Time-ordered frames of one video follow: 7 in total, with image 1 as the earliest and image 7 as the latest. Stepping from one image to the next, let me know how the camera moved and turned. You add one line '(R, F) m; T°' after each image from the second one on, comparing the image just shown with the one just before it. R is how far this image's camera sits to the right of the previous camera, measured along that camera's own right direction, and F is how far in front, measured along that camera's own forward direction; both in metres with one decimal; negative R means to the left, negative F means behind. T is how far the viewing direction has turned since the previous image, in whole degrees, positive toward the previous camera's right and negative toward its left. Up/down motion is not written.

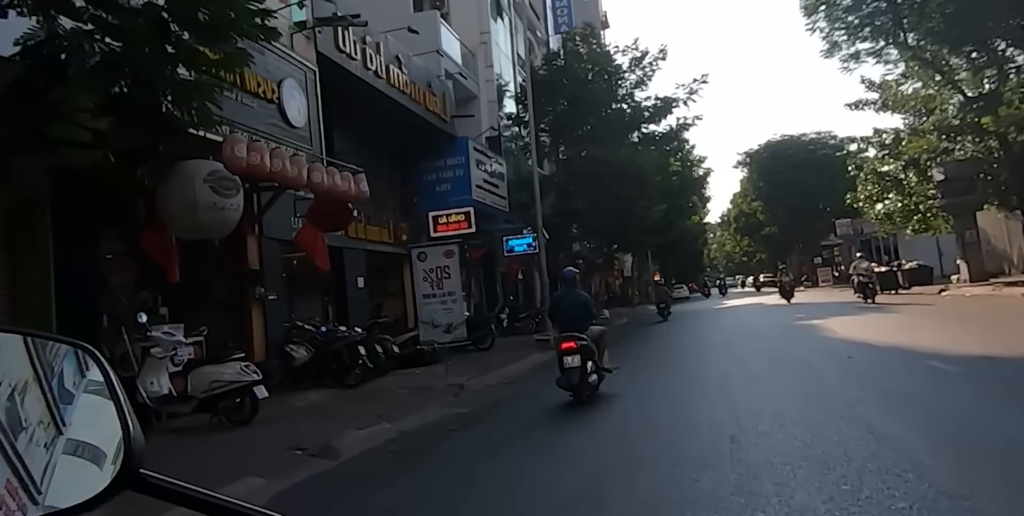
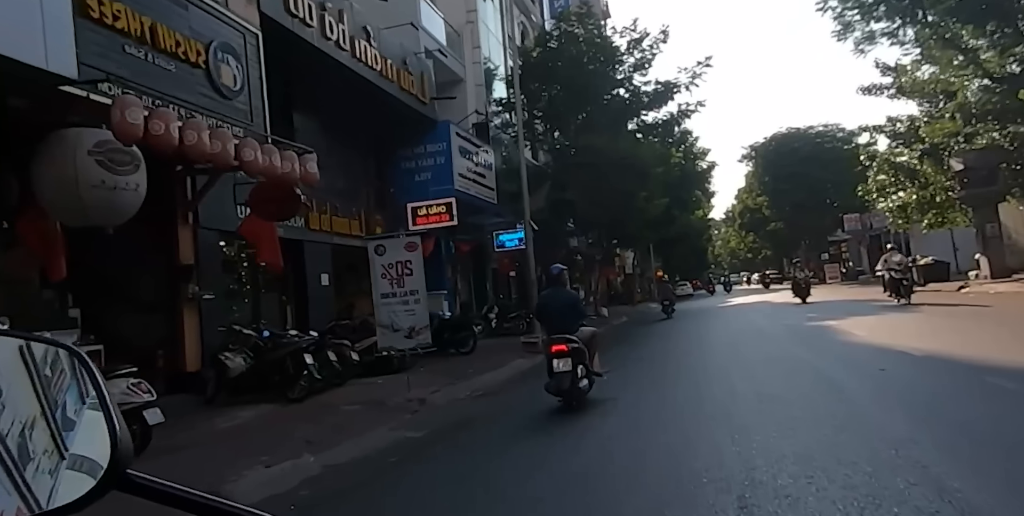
(+0.5, +1.8) m; 0°
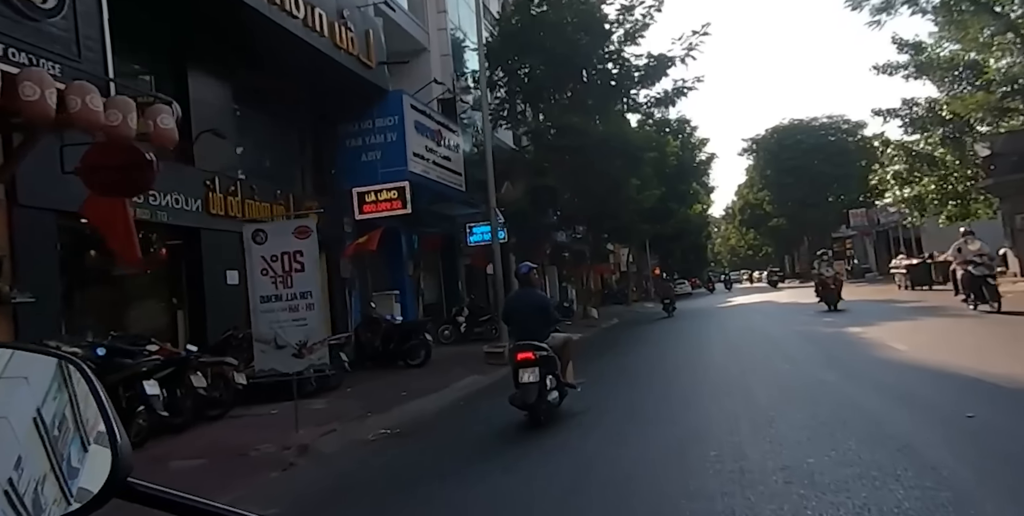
(+0.9, +3.0) m; 0°
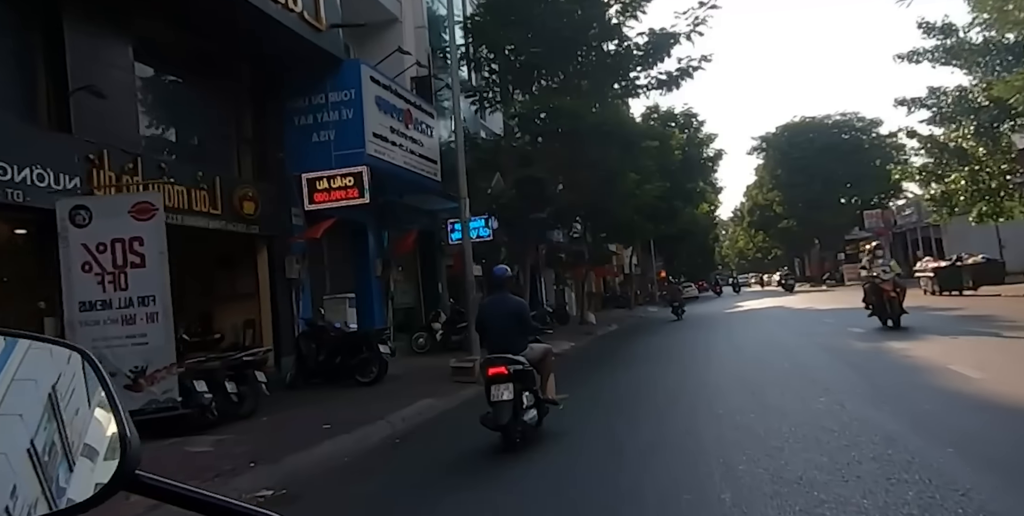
(+0.7, +2.5) m; -1°
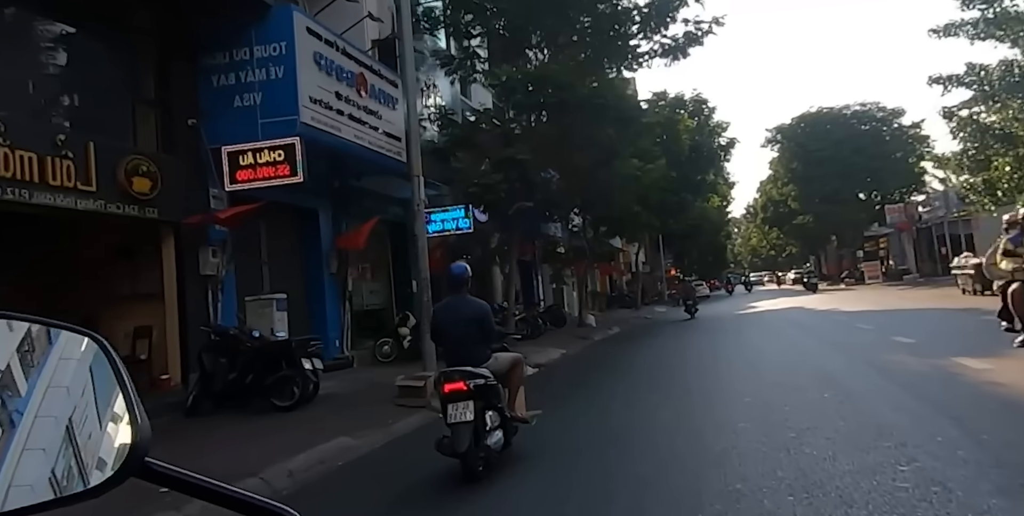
(+0.8, +2.8) m; -1°
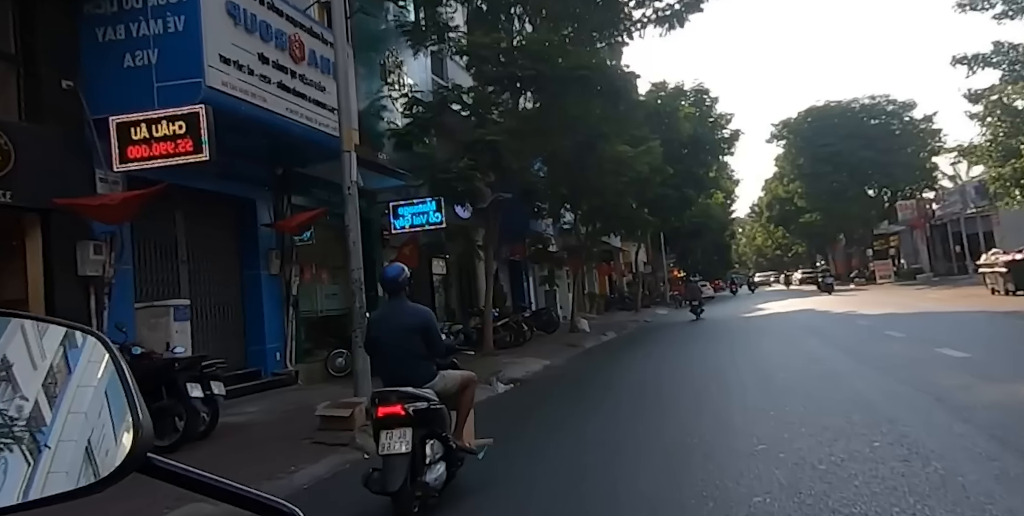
(+0.7, +2.3) m; 0°
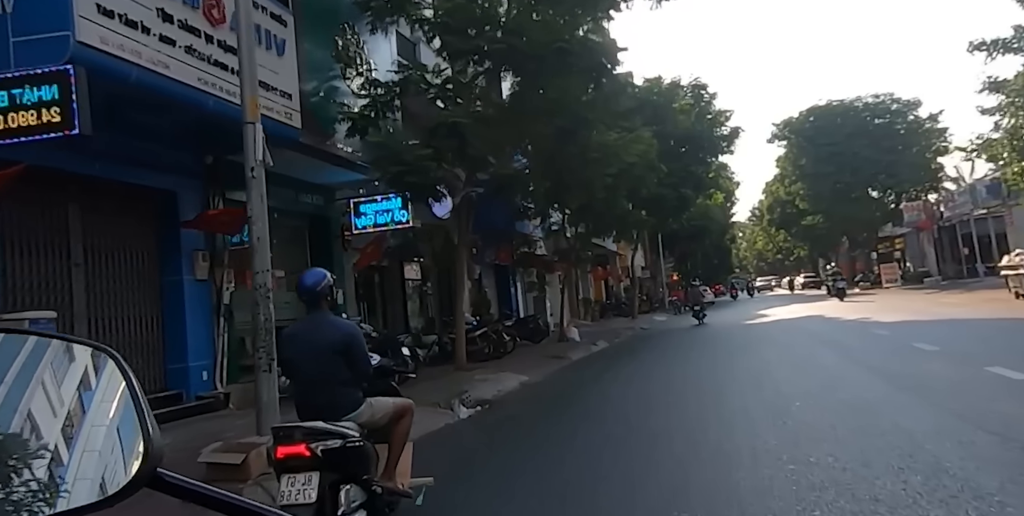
(+0.6, +2.0) m; 0°
